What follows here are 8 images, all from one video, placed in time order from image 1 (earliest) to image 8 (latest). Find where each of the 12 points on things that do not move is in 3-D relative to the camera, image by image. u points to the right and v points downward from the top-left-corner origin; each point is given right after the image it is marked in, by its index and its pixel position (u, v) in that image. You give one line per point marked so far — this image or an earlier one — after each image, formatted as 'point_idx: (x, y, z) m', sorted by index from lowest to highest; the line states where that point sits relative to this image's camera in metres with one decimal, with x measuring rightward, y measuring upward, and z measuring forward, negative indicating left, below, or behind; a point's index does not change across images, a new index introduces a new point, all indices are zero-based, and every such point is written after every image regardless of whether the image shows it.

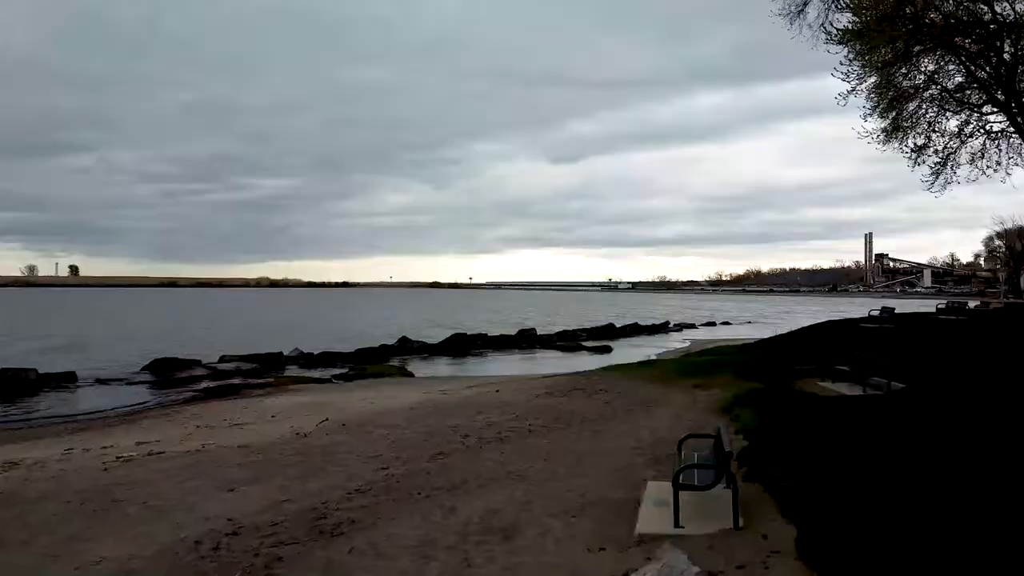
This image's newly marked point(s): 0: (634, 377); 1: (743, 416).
0: (+1.7, -1.2, +11.4) m
1: (+2.2, -1.3, +7.9) m
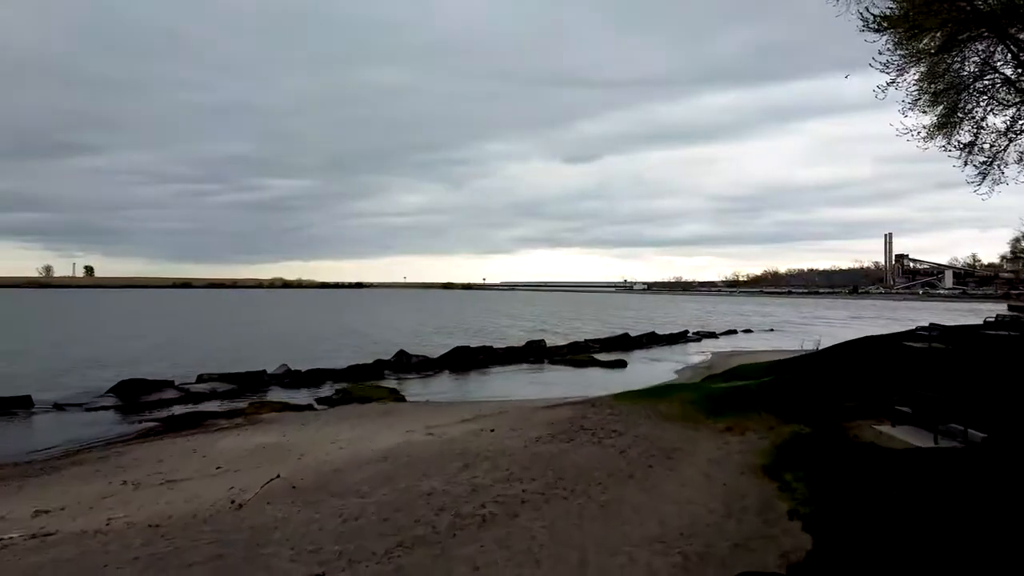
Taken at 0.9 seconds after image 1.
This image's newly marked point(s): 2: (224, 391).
0: (+1.7, -1.5, +9.8) m
1: (+2.1, -1.5, +6.3) m
2: (-5.2, -1.9, +14.7) m
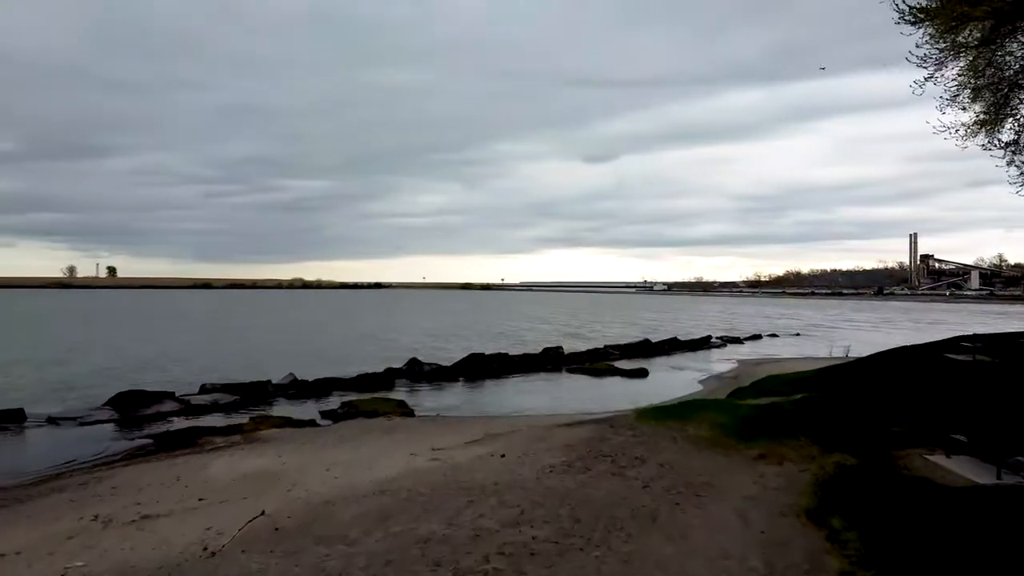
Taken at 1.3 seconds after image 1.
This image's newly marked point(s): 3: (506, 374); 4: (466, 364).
0: (+1.8, -1.6, +9.0) m
1: (+2.2, -1.6, +5.5) m
2: (-5.0, -2.0, +14.1) m
3: (-0.1, -2.0, +19.3) m
4: (-1.1, -1.8, +19.3) m
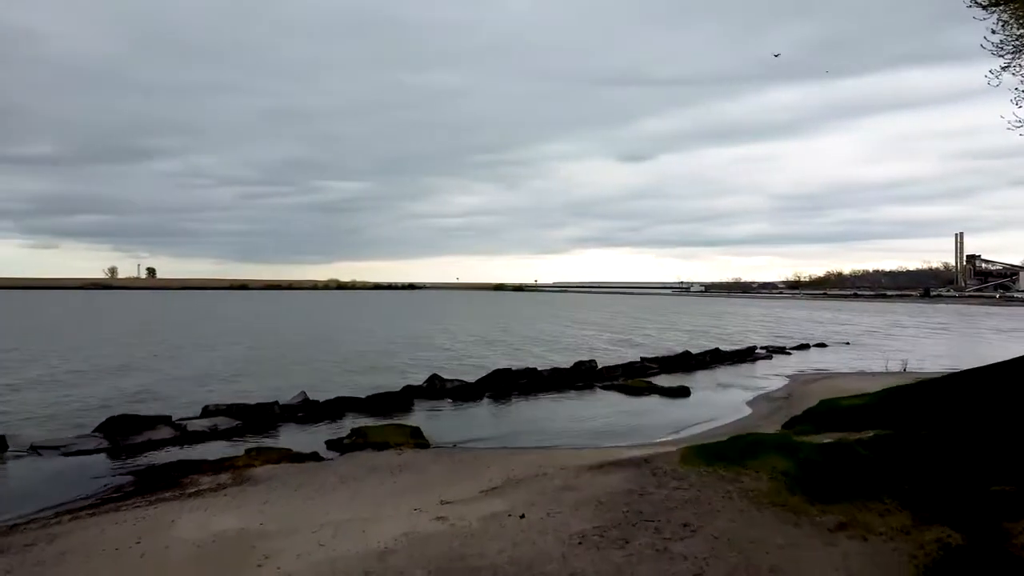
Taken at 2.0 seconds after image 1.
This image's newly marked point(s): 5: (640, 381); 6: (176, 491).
0: (+2.0, -1.9, +7.5) m
1: (+2.2, -1.9, +4.0) m
2: (-4.5, -2.2, +12.9) m
3: (+0.5, -2.3, +17.9) m
4: (-0.4, -2.0, +17.9) m
5: (+3.0, -2.1, +18.8) m
6: (-3.7, -2.2, +9.0) m
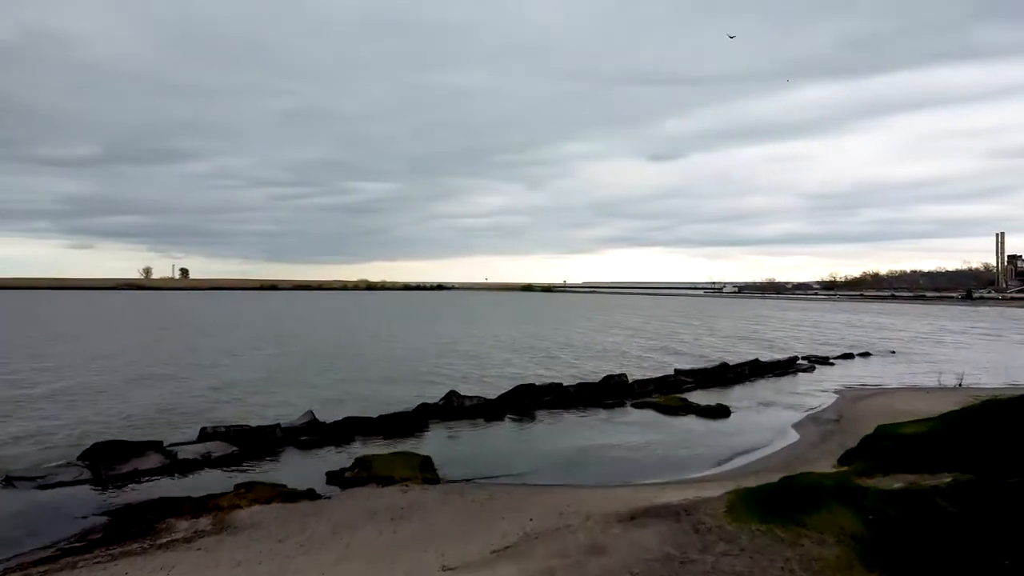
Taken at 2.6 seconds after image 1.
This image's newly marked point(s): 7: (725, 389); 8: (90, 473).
0: (+2.1, -2.1, +6.2) m
1: (+2.2, -2.1, +2.7) m
2: (-4.2, -2.4, +11.9) m
3: (+1.0, -2.5, +16.6) m
4: (+0.1, -2.2, +16.7) m
5: (+3.5, -2.4, +17.5) m
6: (-3.5, -2.4, +7.9) m
7: (+5.2, -2.5, +20.0) m
8: (-5.6, -2.5, +10.9) m
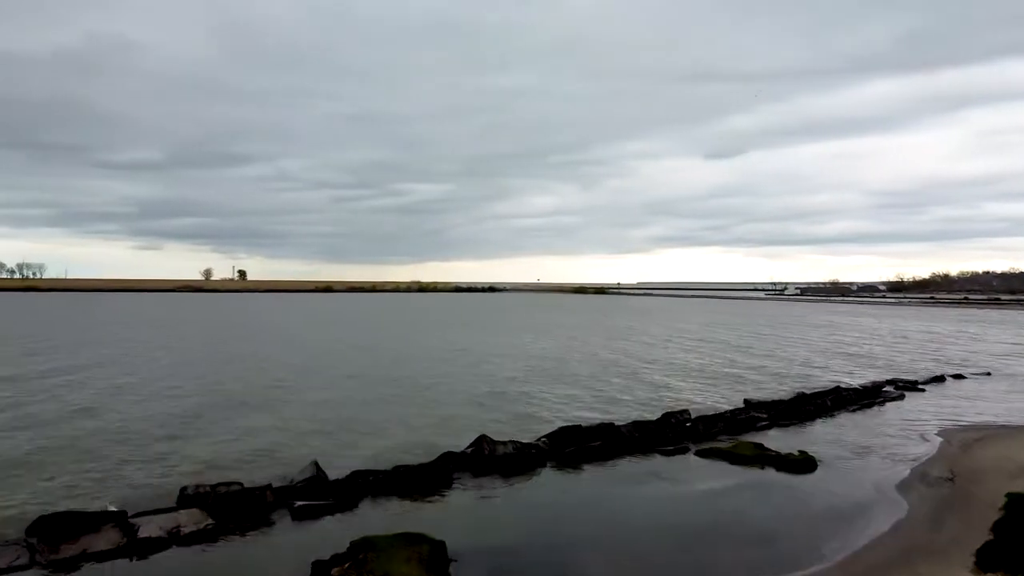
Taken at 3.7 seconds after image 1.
0: (+2.2, -2.5, +3.7) m
1: (+2.0, -2.5, +0.2) m
2: (-3.8, -2.9, +9.8) m
3: (+1.7, -2.9, +14.2) m
4: (+0.8, -2.7, +14.3) m
5: (+4.3, -2.8, +14.9) m
6: (-3.4, -2.9, +5.8) m
7: (+6.2, -2.9, +17.2) m
8: (-5.2, -2.9, +8.9) m
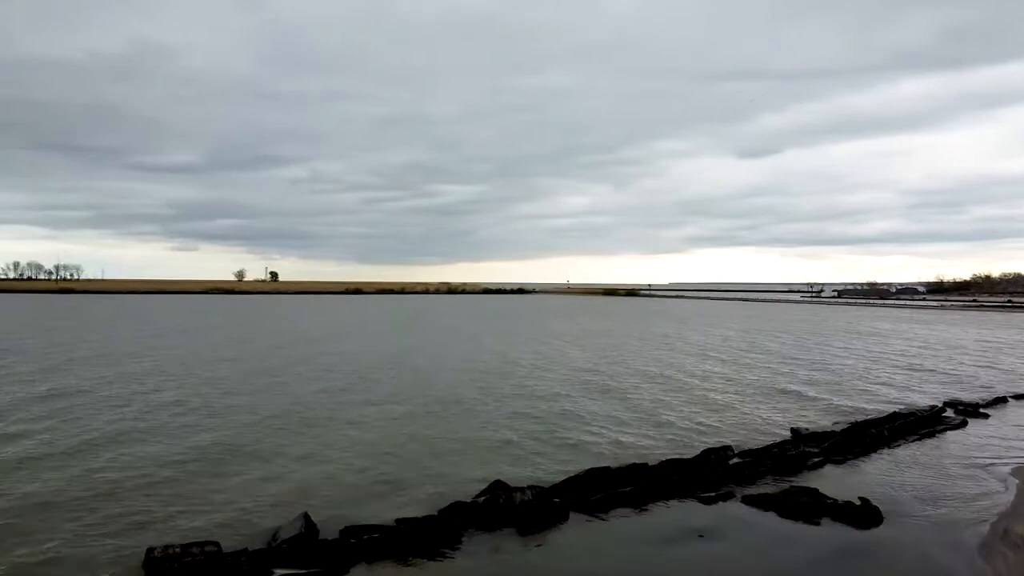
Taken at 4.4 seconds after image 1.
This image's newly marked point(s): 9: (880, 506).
0: (+2.1, -2.9, +2.0) m
1: (+1.8, -2.9, -1.5) m
2: (-3.7, -3.3, +8.3) m
3: (+2.0, -3.3, +12.5) m
4: (+1.1, -3.0, +12.7) m
5: (+4.6, -3.2, +13.1) m
6: (-3.4, -3.3, +4.3) m
7: (+6.6, -3.3, +15.4) m
8: (-5.1, -3.3, +7.5) m
9: (+5.8, -3.3, +12.8) m
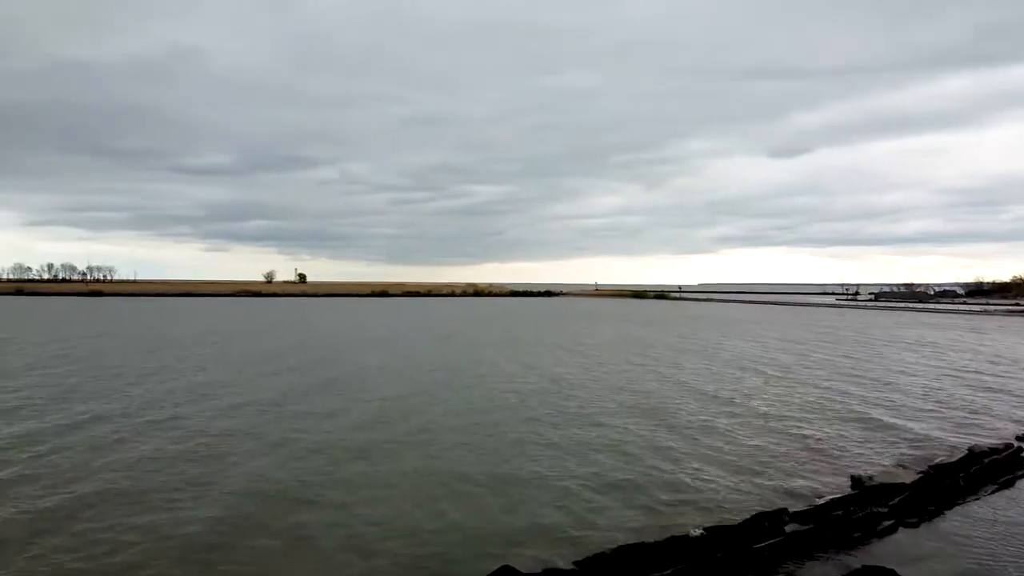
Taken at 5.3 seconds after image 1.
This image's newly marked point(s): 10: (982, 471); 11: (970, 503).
0: (+1.8, -3.4, -0.2) m
1: (+1.4, -3.4, -3.7) m
2: (-3.6, -3.8, +6.3) m
3: (+2.2, -3.8, +10.3) m
4: (+1.3, -3.6, +10.5) m
5: (+4.8, -3.7, +10.8) m
6: (-3.5, -3.8, +2.3) m
7: (+6.8, -3.9, +13.0) m
8: (-5.2, -3.8, +5.5) m
9: (+5.9, -3.9, +10.4) m
10: (+9.6, -3.6, +16.6) m
11: (+8.4, -3.9, +14.9) m
